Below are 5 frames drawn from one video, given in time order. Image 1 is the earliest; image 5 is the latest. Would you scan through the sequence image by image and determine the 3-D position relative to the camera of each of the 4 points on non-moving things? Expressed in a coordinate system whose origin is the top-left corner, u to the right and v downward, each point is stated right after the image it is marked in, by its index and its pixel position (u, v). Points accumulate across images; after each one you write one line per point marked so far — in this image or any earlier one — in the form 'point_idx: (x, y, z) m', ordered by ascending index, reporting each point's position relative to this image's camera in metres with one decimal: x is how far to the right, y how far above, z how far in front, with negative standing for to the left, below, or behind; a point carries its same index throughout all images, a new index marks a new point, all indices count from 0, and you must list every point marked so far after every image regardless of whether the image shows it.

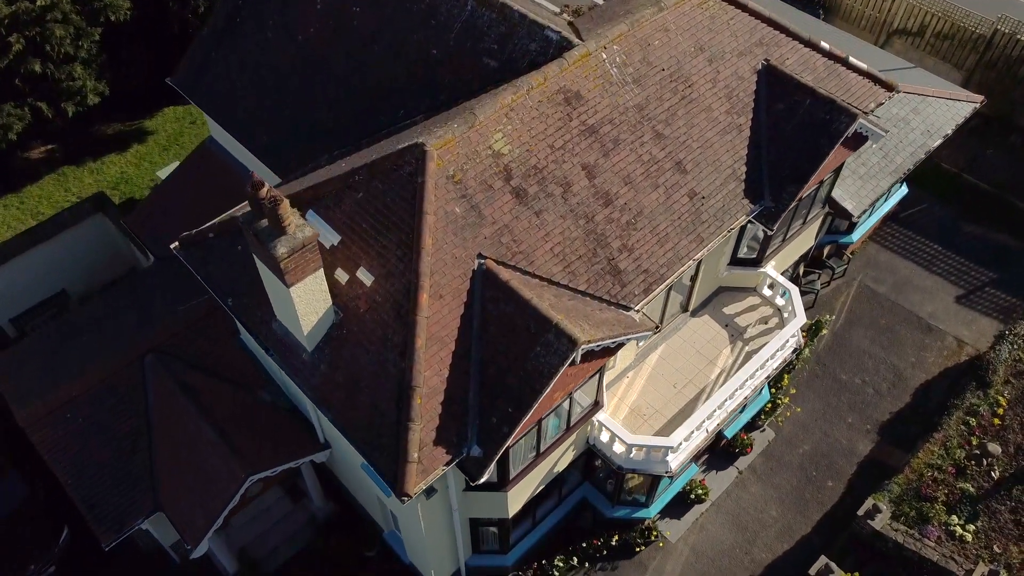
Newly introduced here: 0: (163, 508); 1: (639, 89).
0: (-7.8, -5.0, +13.6) m
1: (+2.5, +4.0, +12.0) m
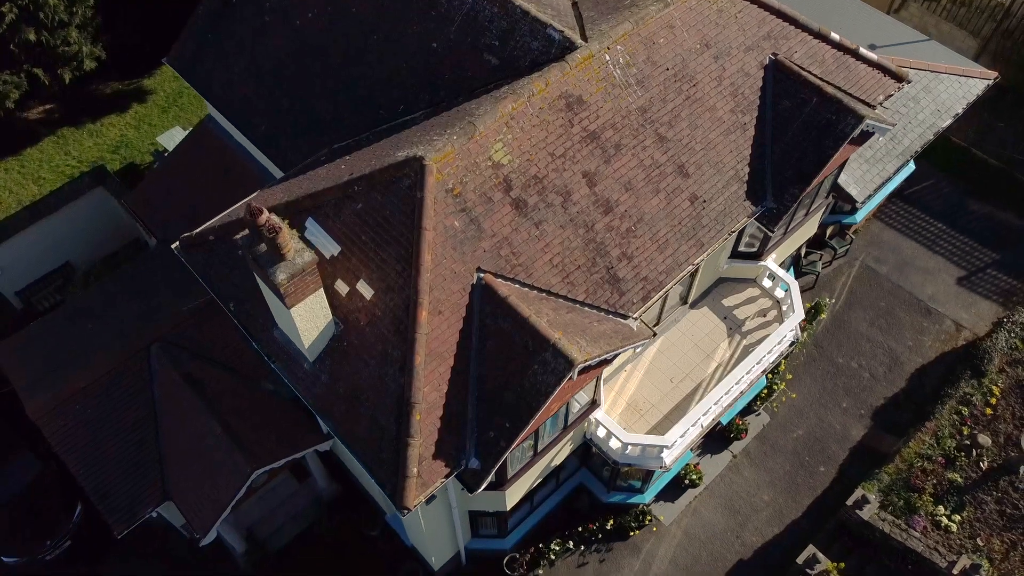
0: (-7.9, -4.9, +14.1) m
1: (+2.5, +3.9, +11.8) m
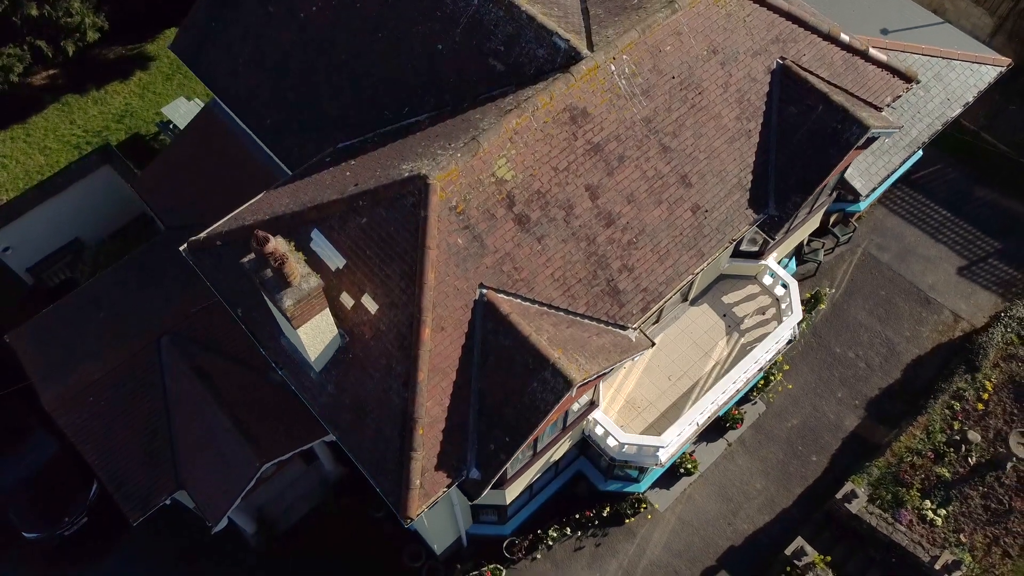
0: (-7.9, -4.8, +14.6) m
1: (+2.6, +3.6, +11.7) m
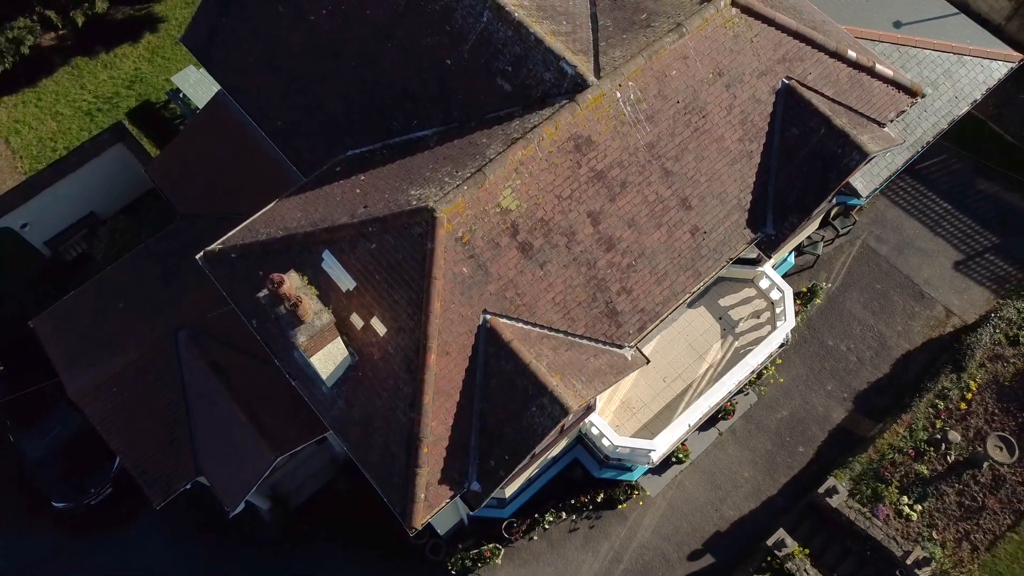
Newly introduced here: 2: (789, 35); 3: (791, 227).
0: (-7.9, -4.7, +15.5) m
1: (+2.7, +3.2, +11.9) m
2: (+6.0, +5.5, +13.1) m
3: (+6.0, +1.2, +13.0) m
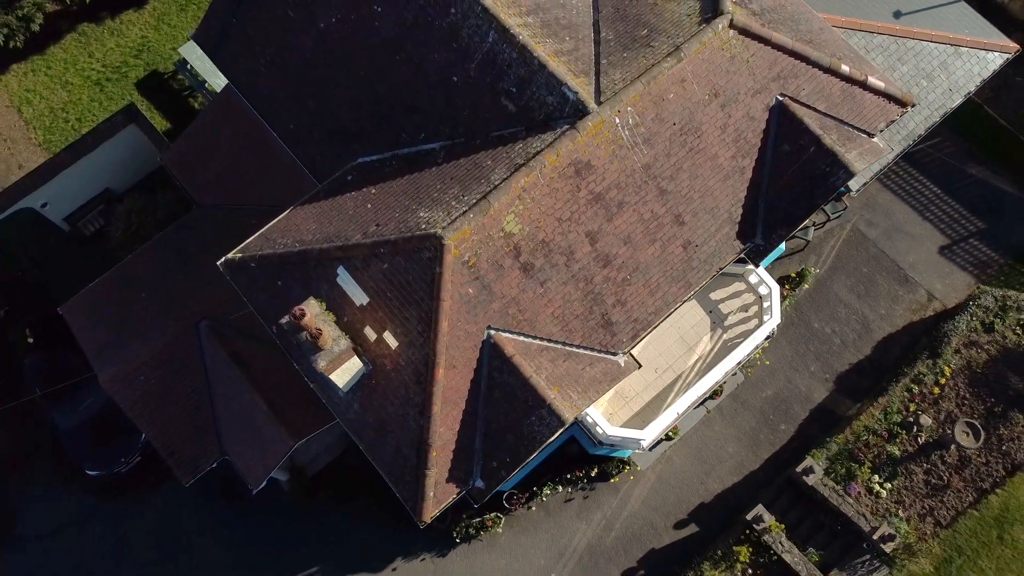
0: (-7.9, -4.6, +16.8) m
1: (+2.8, +2.9, +12.5) m
2: (+6.1, +5.3, +13.4) m
3: (+6.1, +1.0, +13.7) m
